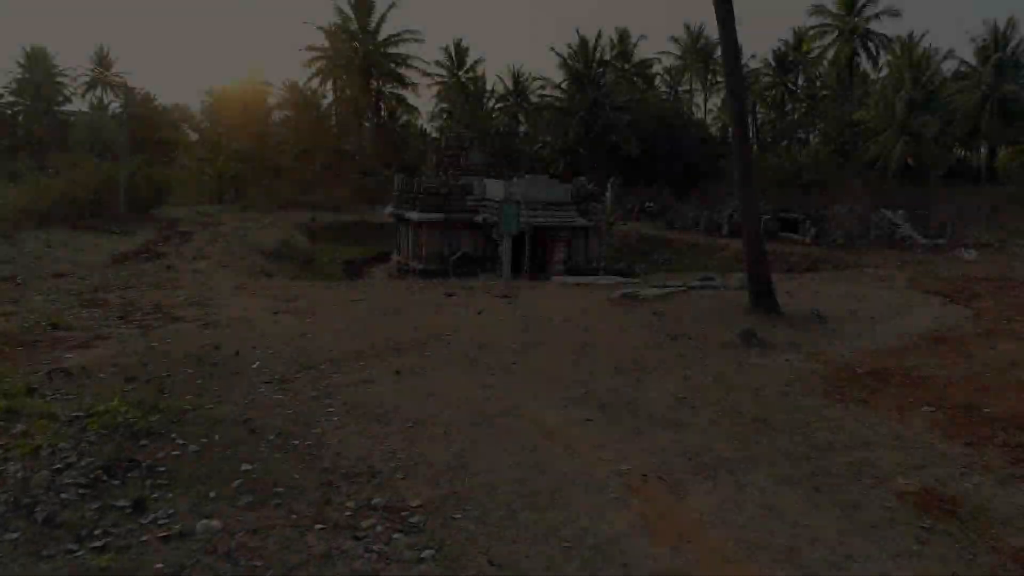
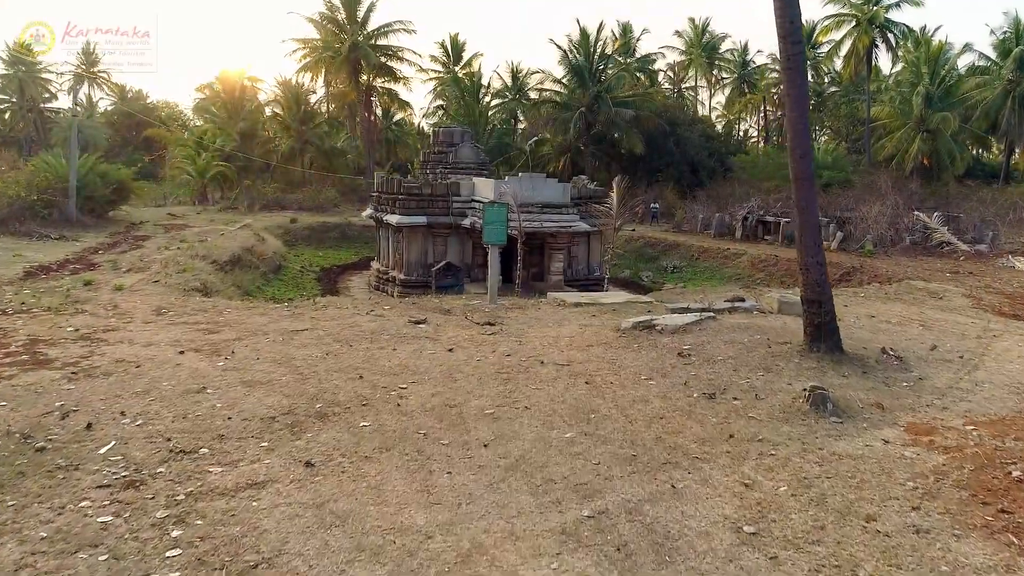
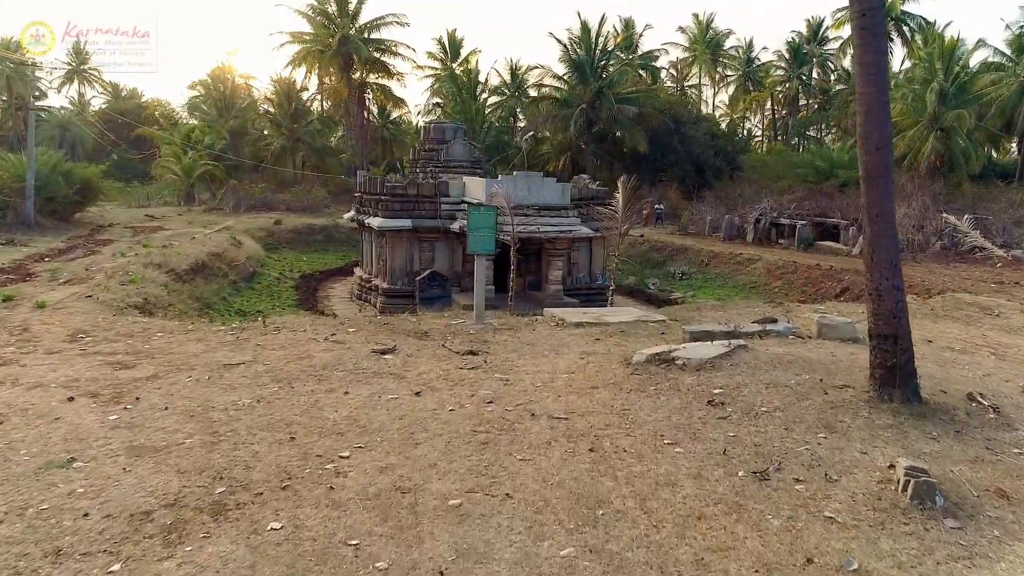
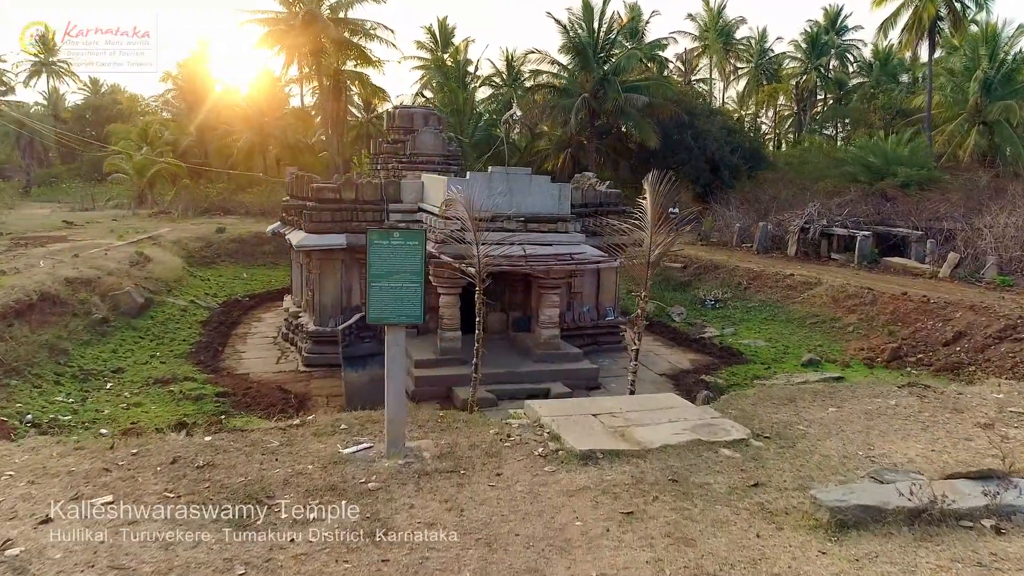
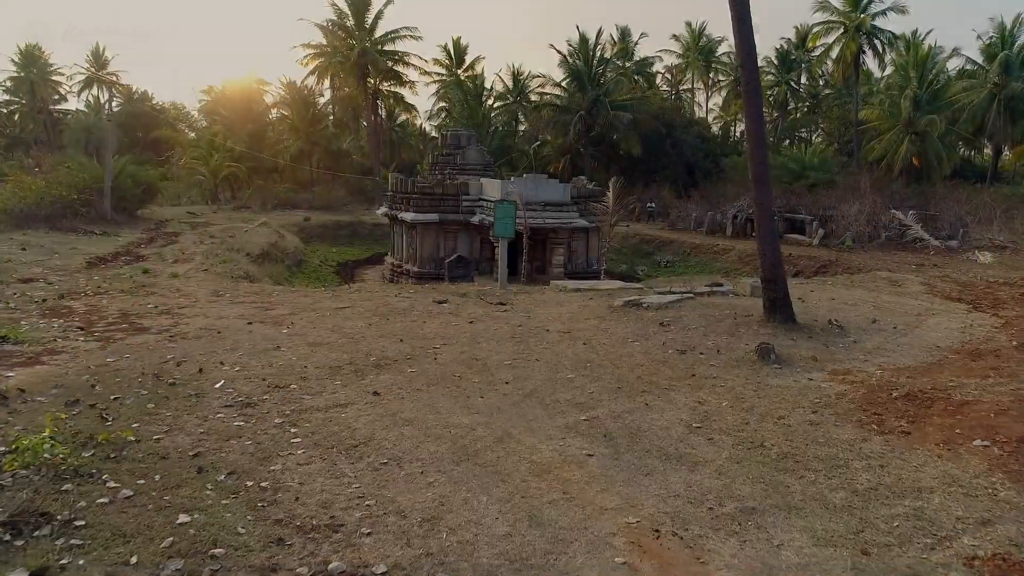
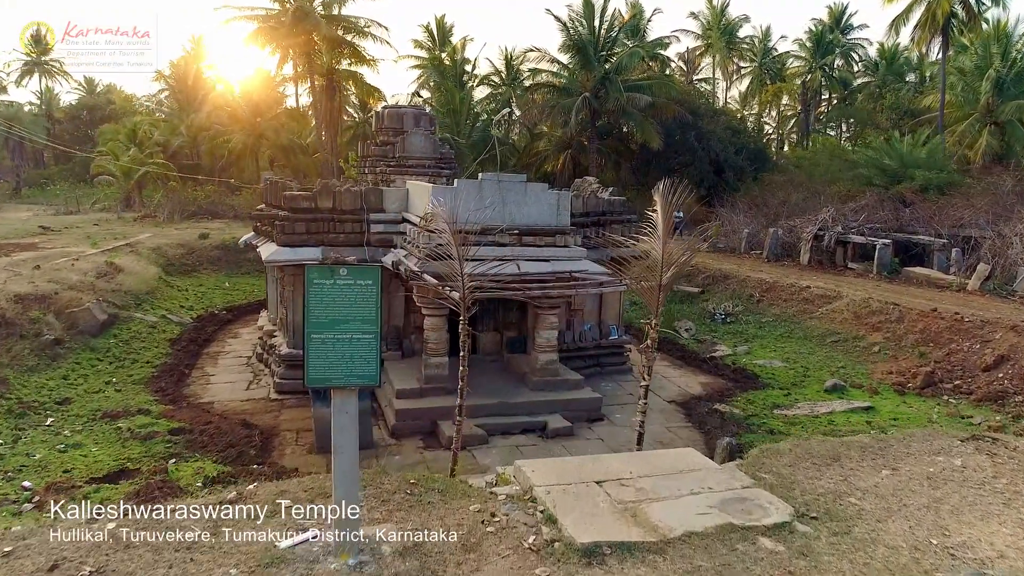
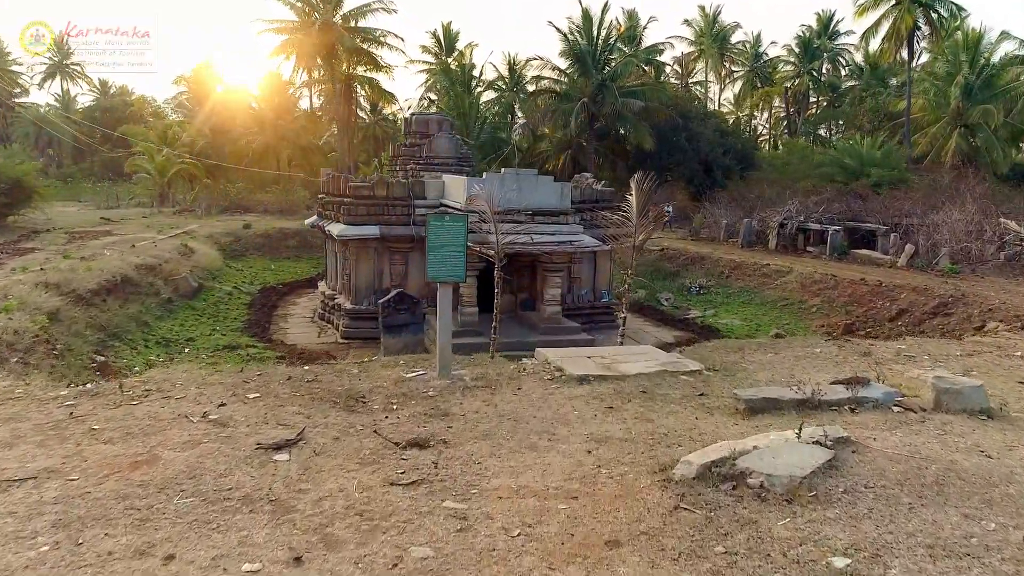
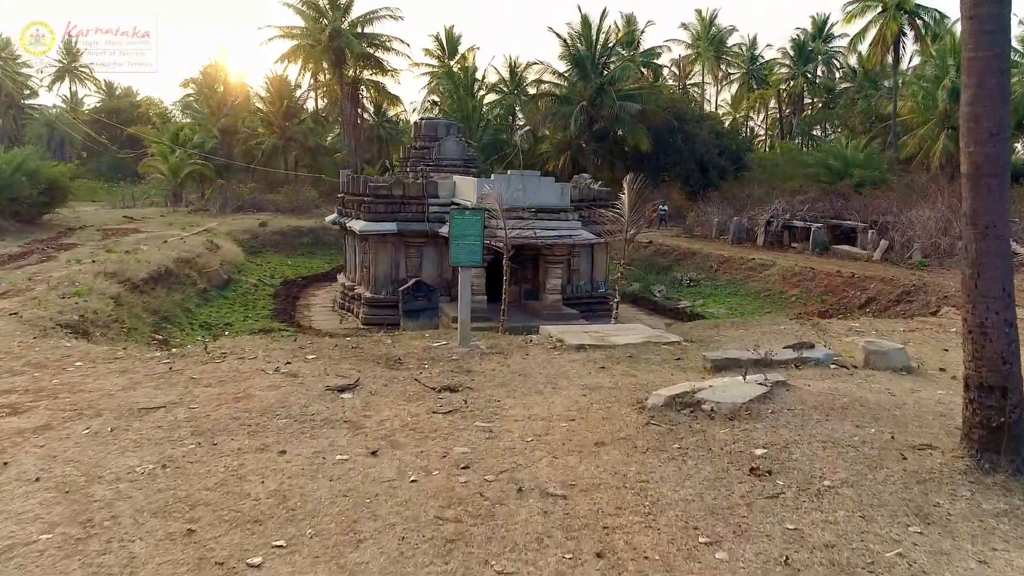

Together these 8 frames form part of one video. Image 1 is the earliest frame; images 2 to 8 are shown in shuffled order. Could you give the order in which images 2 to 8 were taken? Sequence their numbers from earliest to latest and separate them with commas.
5, 2, 3, 8, 7, 4, 6
